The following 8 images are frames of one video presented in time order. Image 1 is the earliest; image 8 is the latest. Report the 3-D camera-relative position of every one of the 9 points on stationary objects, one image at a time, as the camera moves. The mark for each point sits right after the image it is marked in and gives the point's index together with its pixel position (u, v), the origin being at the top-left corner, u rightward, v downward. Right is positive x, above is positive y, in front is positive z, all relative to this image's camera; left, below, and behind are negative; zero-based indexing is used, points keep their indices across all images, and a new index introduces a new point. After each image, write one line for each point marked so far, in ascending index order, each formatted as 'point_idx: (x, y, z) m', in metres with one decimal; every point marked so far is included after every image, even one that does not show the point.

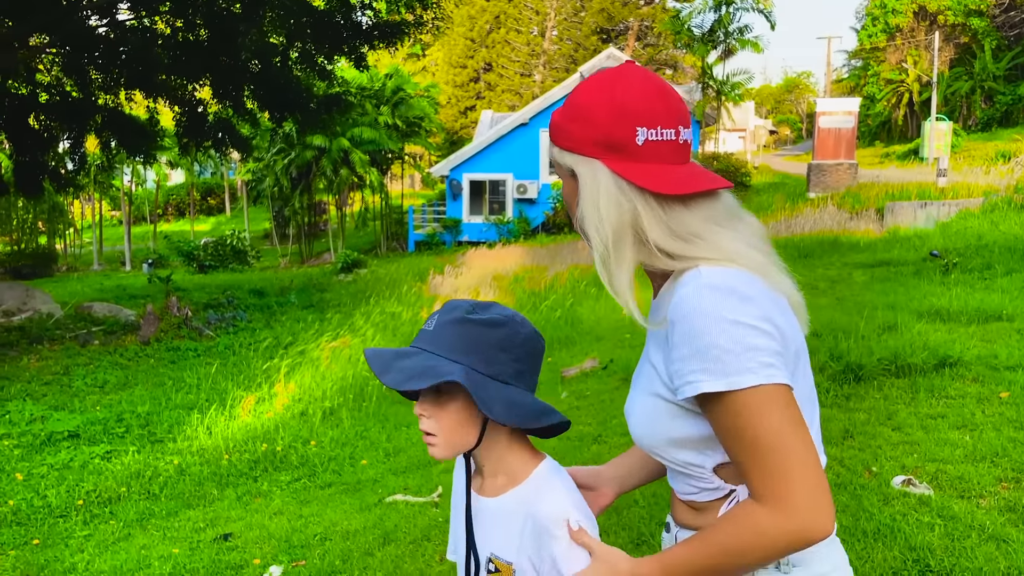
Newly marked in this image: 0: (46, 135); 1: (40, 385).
0: (-7.4, +2.4, +12.5) m
1: (-5.4, -1.1, +9.0) m
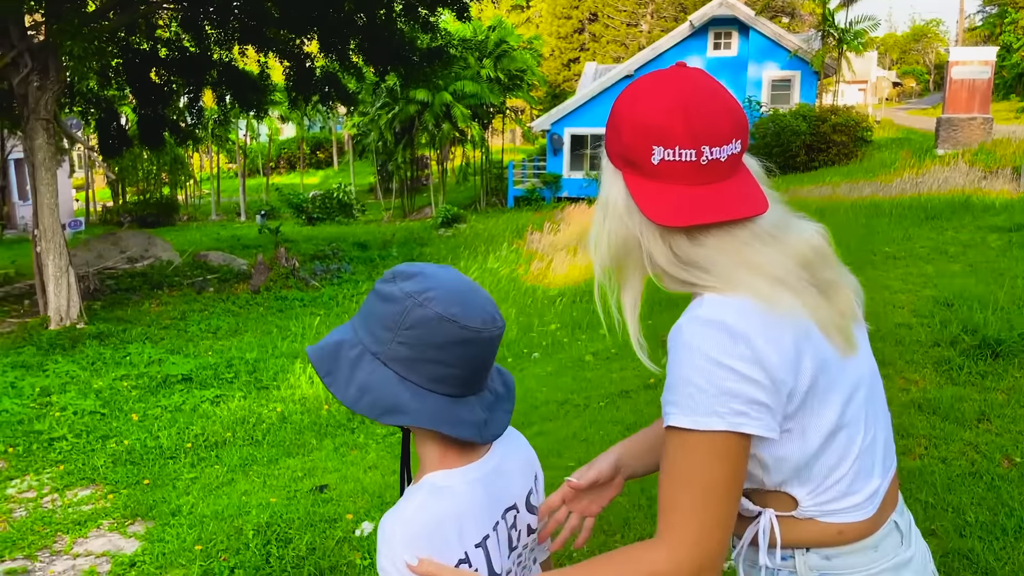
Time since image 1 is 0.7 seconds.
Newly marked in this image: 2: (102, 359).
0: (-5.7, +3.3, +13.0) m
1: (-4.2, -0.5, +9.5) m
2: (-4.1, -0.7, +7.9) m
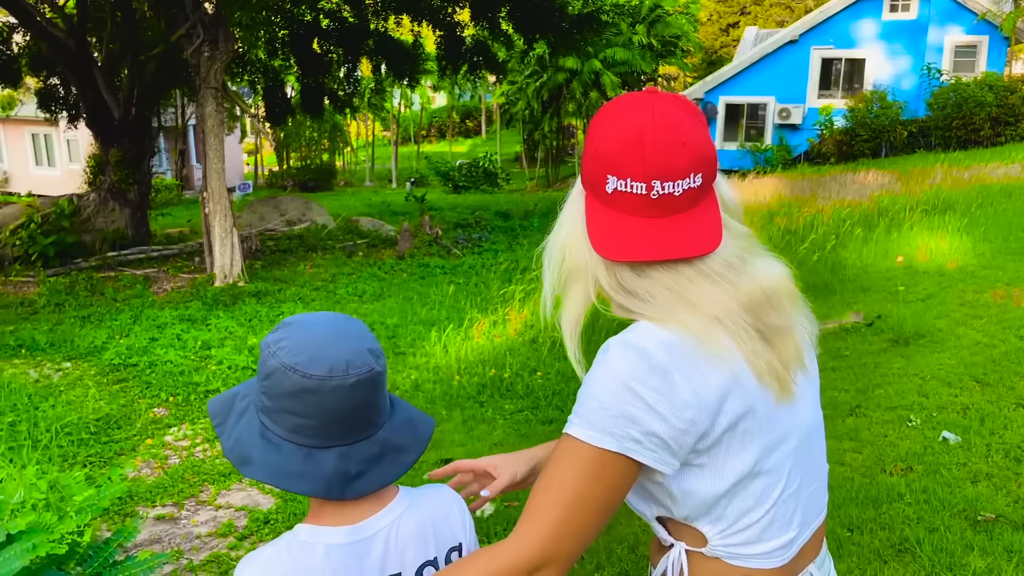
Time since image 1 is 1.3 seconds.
0: (-3.2, +3.9, +13.5) m
1: (-2.5, 0.0, +9.9) m
2: (-2.7, -0.3, +8.4) m
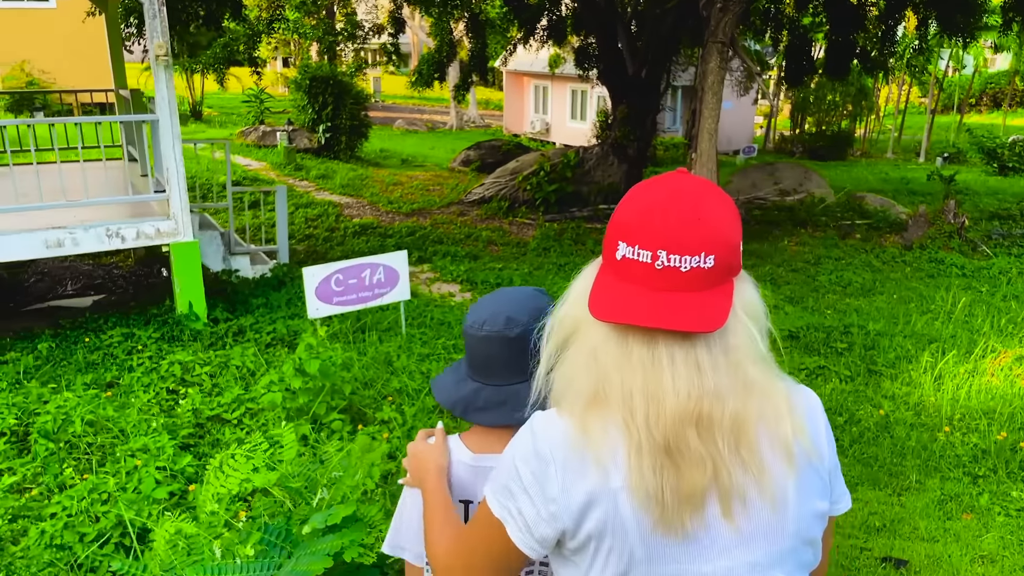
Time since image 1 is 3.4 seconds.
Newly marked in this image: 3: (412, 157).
0: (+5.2, +4.1, +11.9) m
1: (+3.1, +0.2, +8.9) m
2: (+2.1, 0.0, +7.7) m
3: (-2.4, +3.2, +19.0) m
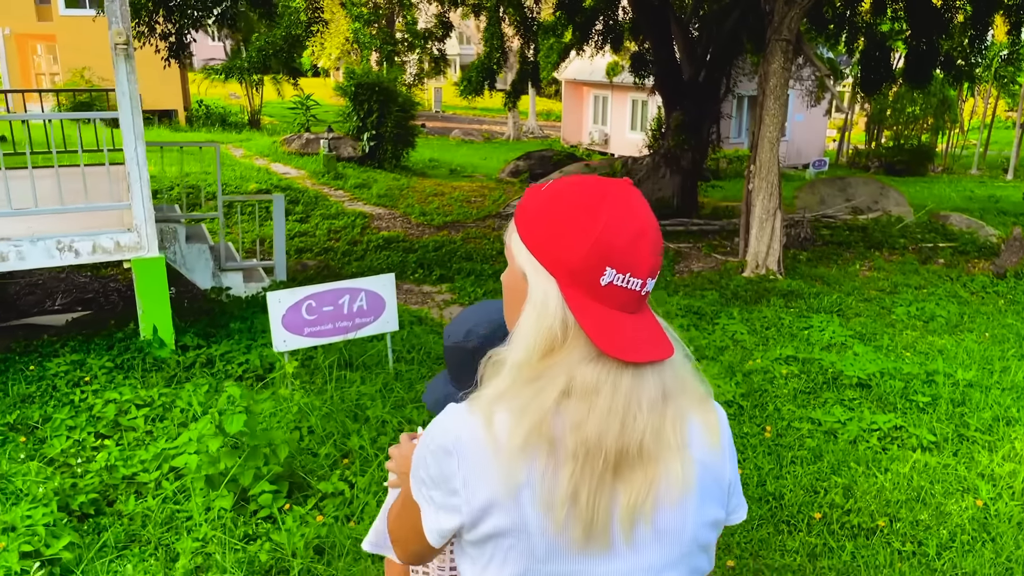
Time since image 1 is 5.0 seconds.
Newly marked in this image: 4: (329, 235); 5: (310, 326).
0: (+5.8, +3.7, +10.6) m
1: (+3.4, -0.1, +7.7) m
2: (+2.3, -0.3, +6.7) m
3: (-1.2, +2.8, +18.3) m
4: (-2.3, +0.7, +9.8) m
5: (-1.1, -0.2, +4.5) m
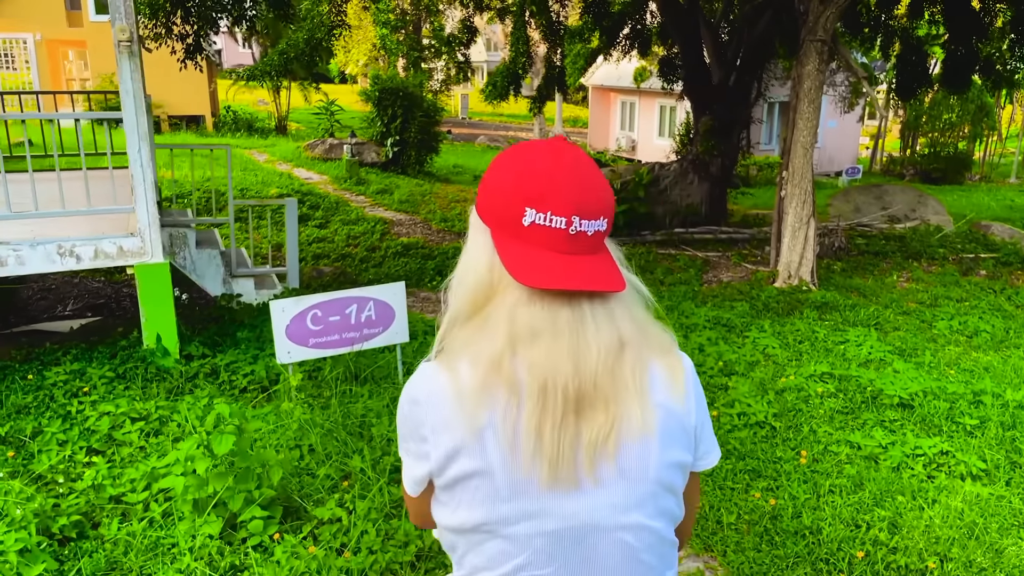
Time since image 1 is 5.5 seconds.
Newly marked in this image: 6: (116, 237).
0: (+6.2, +3.6, +10.2) m
1: (+3.6, -0.2, +7.4) m
2: (+2.4, -0.4, +6.3) m
3: (-0.6, +2.7, +18.1) m
4: (-2.0, +0.6, +9.6) m
5: (-1.1, -0.3, +4.2) m
6: (-2.4, +0.3, +4.7) m
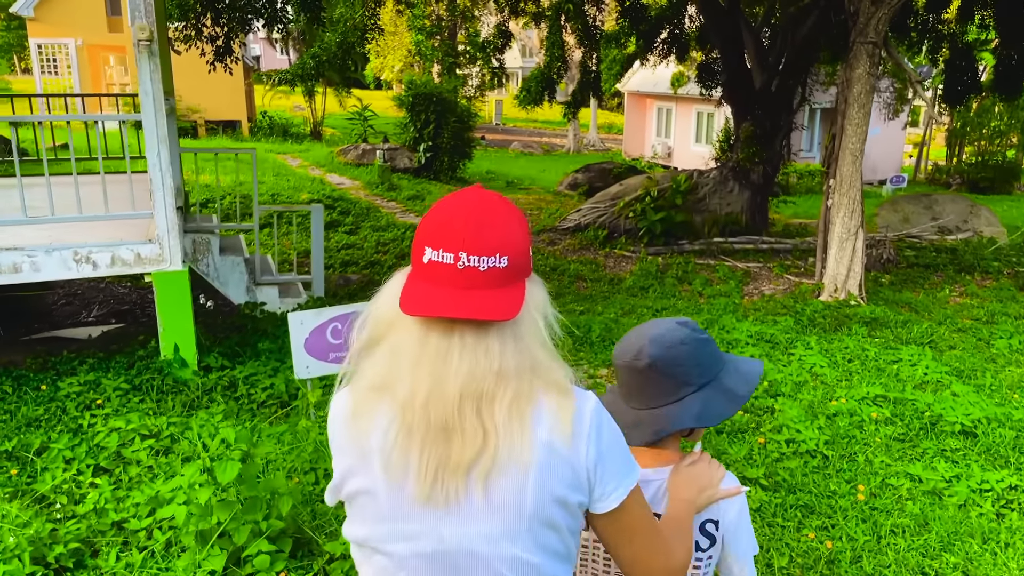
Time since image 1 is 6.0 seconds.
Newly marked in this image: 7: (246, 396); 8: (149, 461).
0: (+6.6, +3.4, +9.7) m
1: (+3.9, -0.4, +6.9) m
2: (+2.7, -0.5, +6.0) m
3: (+0.1, +2.5, +17.8) m
4: (-1.6, +0.5, +9.4) m
5: (-0.9, -0.3, +4.0) m
6: (-2.2, +0.3, +4.5) m
7: (-1.5, -0.6, +4.4) m
8: (-1.6, -0.8, +3.5) m
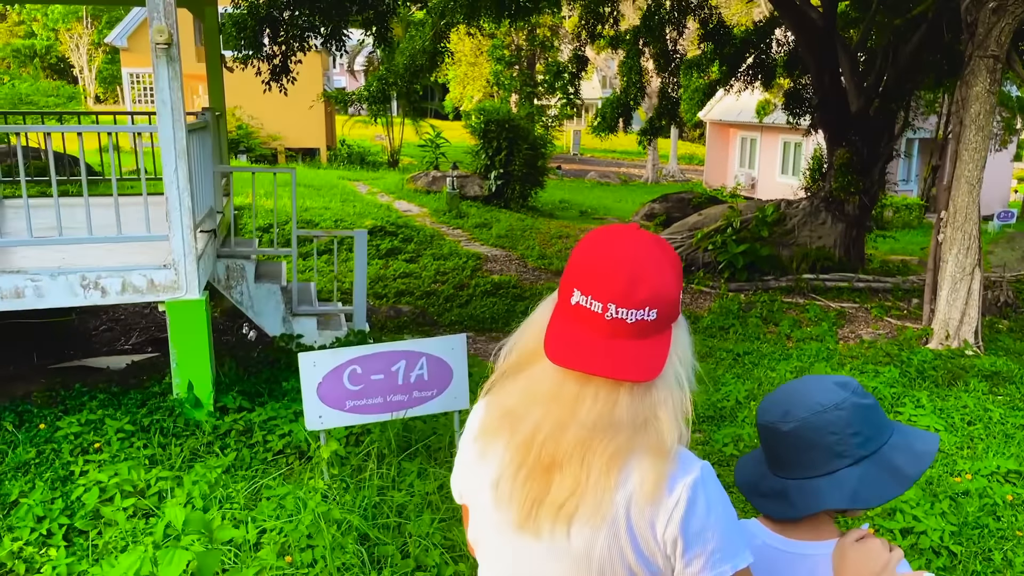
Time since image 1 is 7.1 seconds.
0: (+7.4, +2.8, +8.5) m
1: (+4.4, -0.8, +5.9) m
2: (+3.0, -0.9, +5.0) m
3: (+1.7, +1.7, +17.2) m
4: (-0.9, +0.1, +8.9) m
5: (-0.7, -0.5, +3.4) m
6: (-1.9, +0.1, +4.1) m
7: (-1.2, -0.8, +3.9) m
8: (-1.5, -0.9, +3.0) m
